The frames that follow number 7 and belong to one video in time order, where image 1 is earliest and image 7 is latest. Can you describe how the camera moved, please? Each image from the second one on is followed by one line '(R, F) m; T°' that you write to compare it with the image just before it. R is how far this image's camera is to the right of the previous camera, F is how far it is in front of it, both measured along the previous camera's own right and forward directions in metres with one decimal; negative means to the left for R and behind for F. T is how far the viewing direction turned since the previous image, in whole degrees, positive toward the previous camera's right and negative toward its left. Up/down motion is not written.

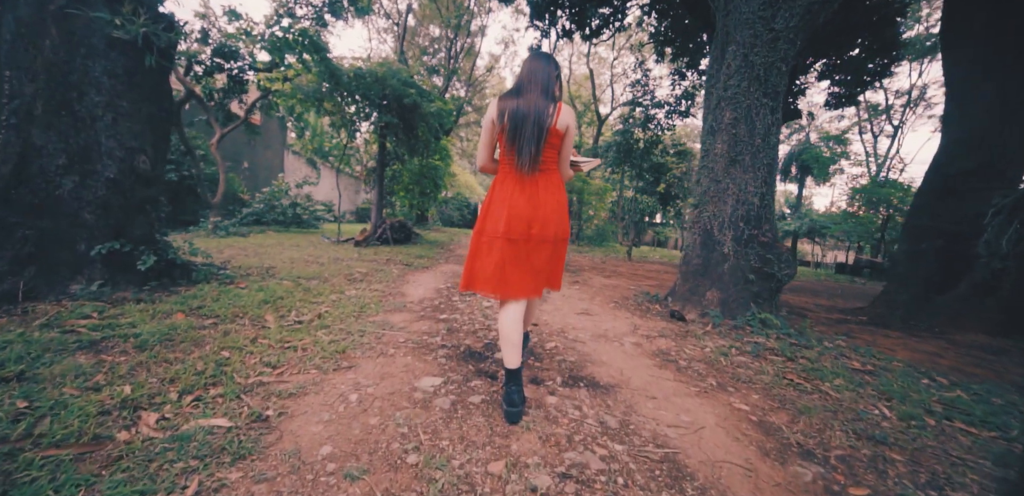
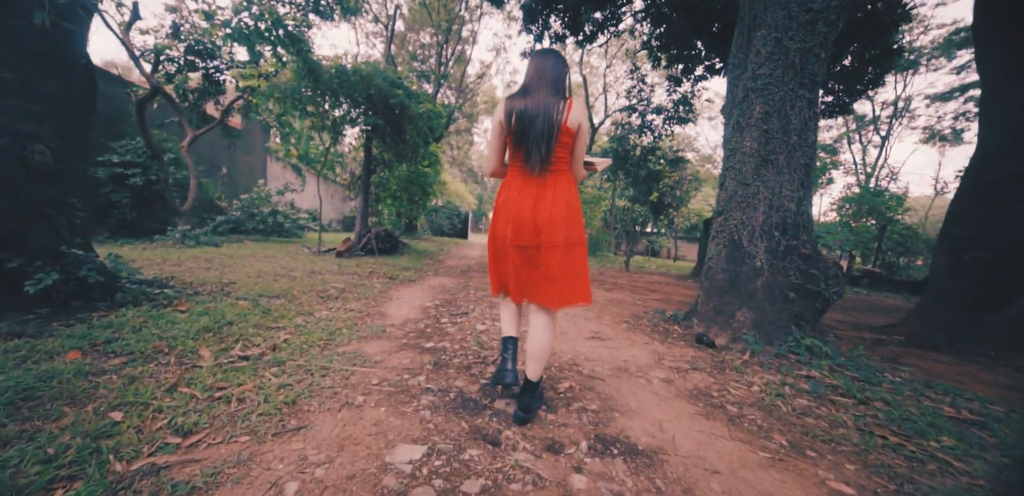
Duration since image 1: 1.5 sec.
(-0.1, +0.6) m; +1°
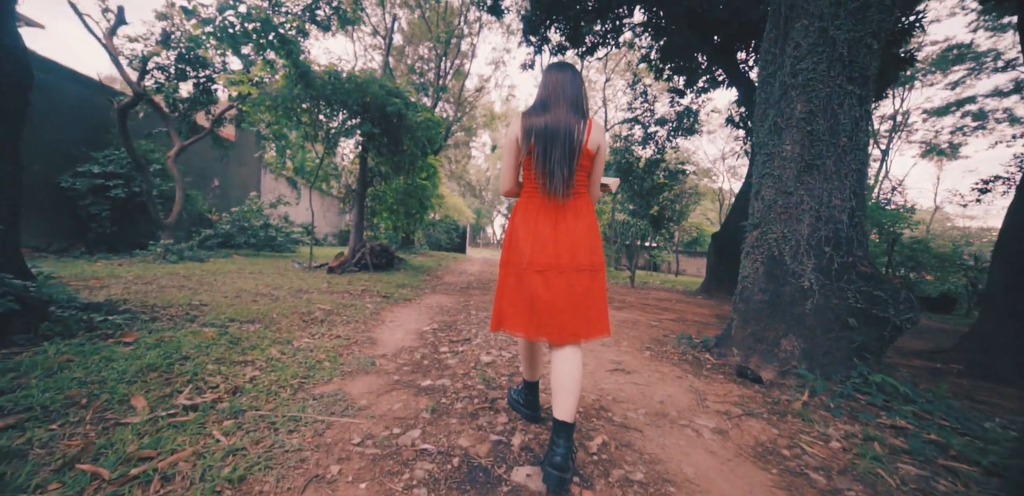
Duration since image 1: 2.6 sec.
(-0.1, +0.4) m; 0°
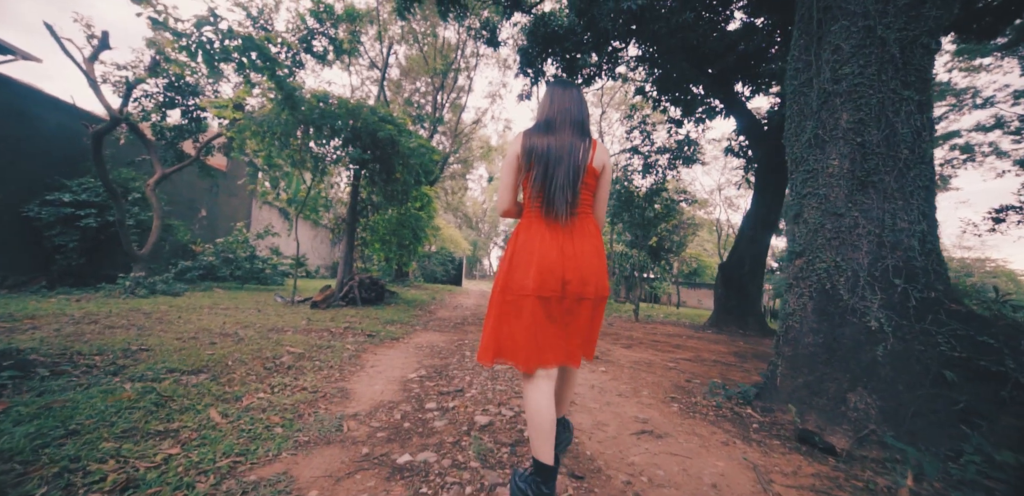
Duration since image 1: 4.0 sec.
(0.0, +0.5) m; 0°
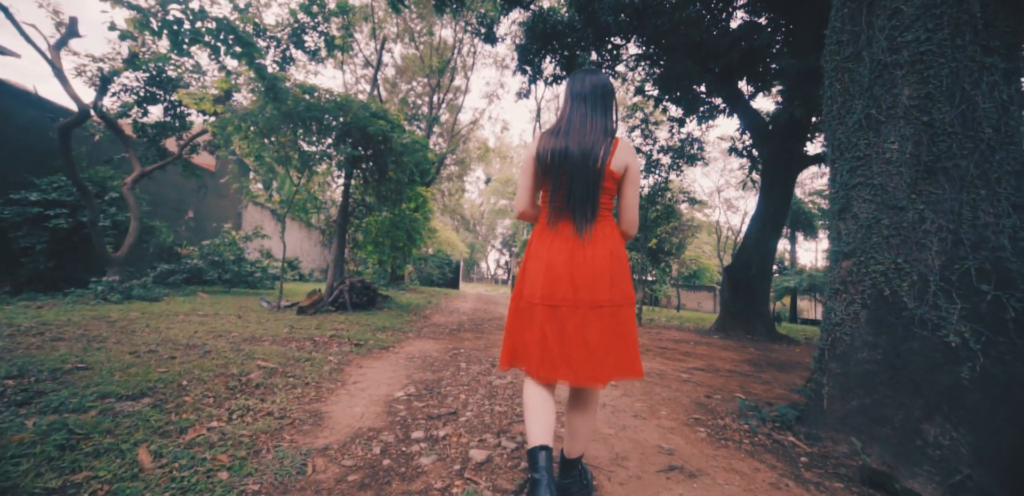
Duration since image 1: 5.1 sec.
(0.0, +0.4) m; 0°
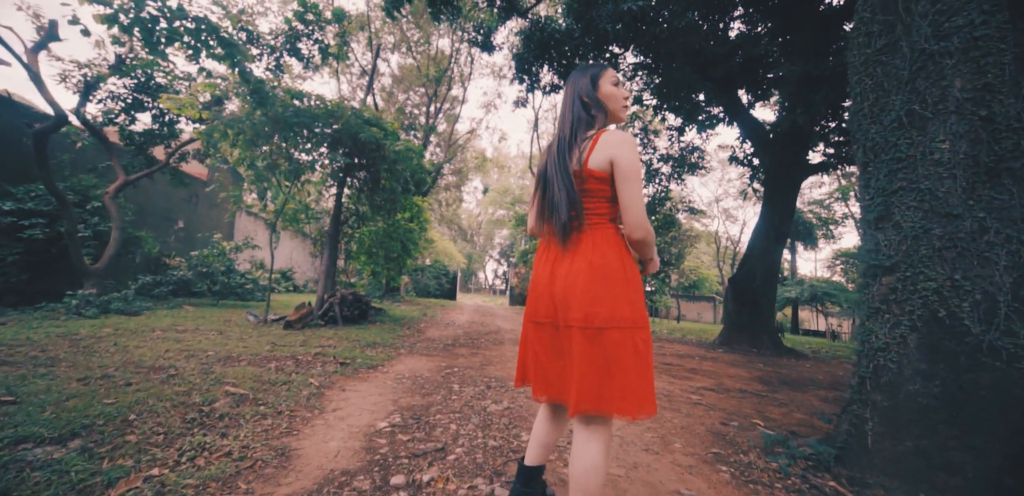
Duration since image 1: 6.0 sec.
(0.0, +0.3) m; 0°
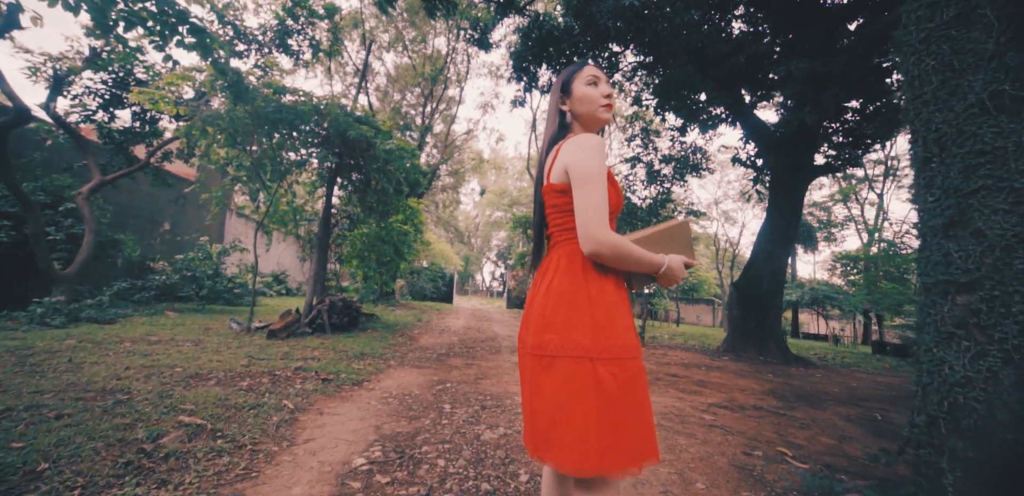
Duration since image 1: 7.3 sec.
(0.0, +0.4) m; 0°
